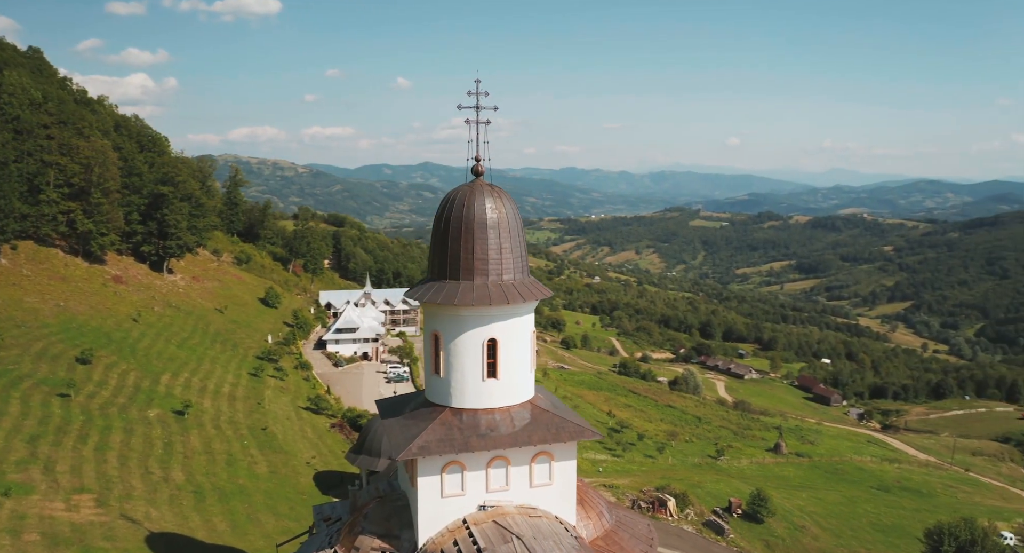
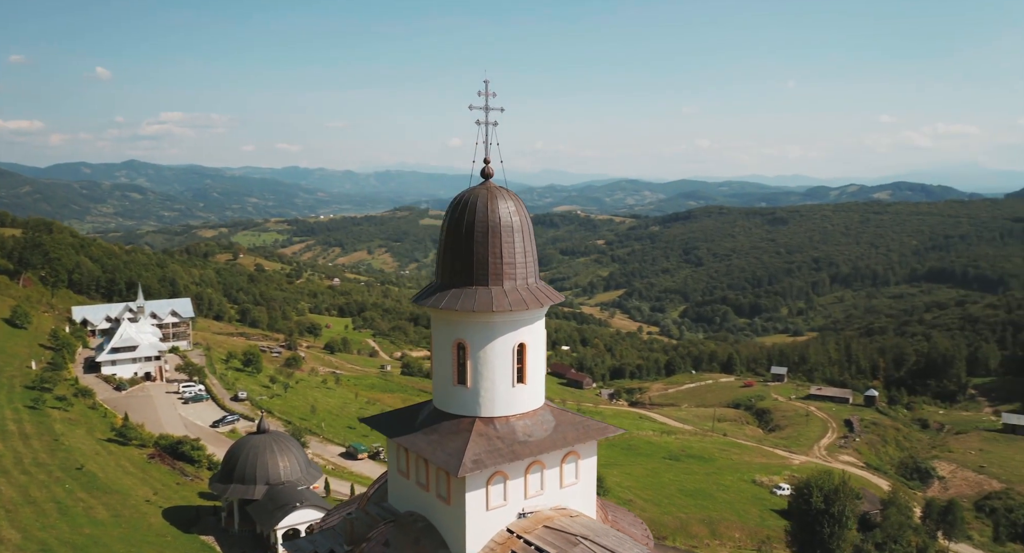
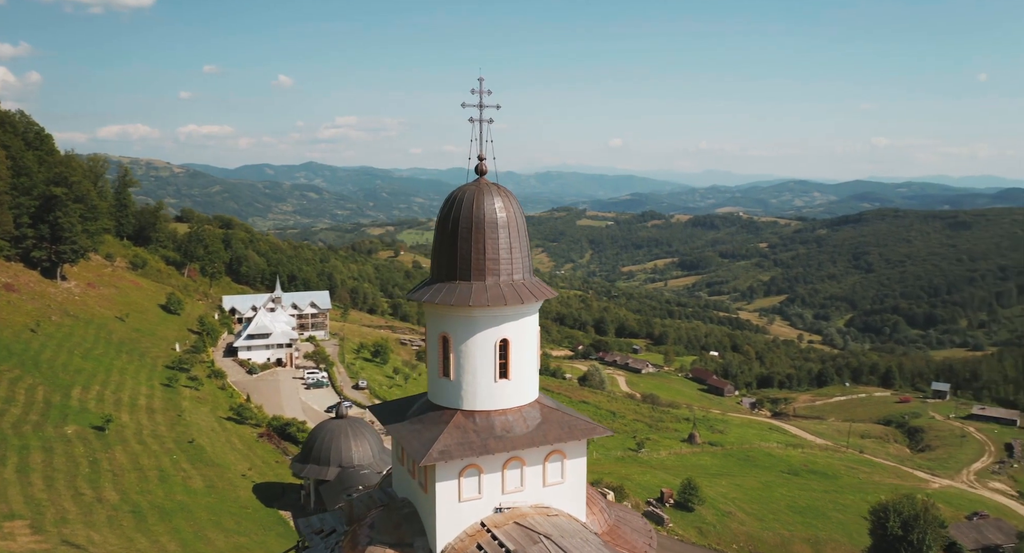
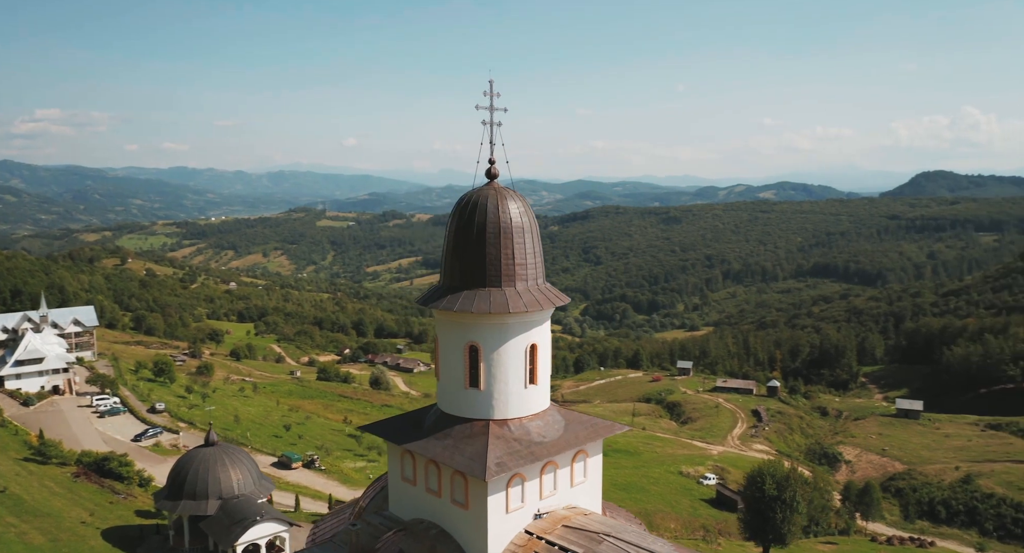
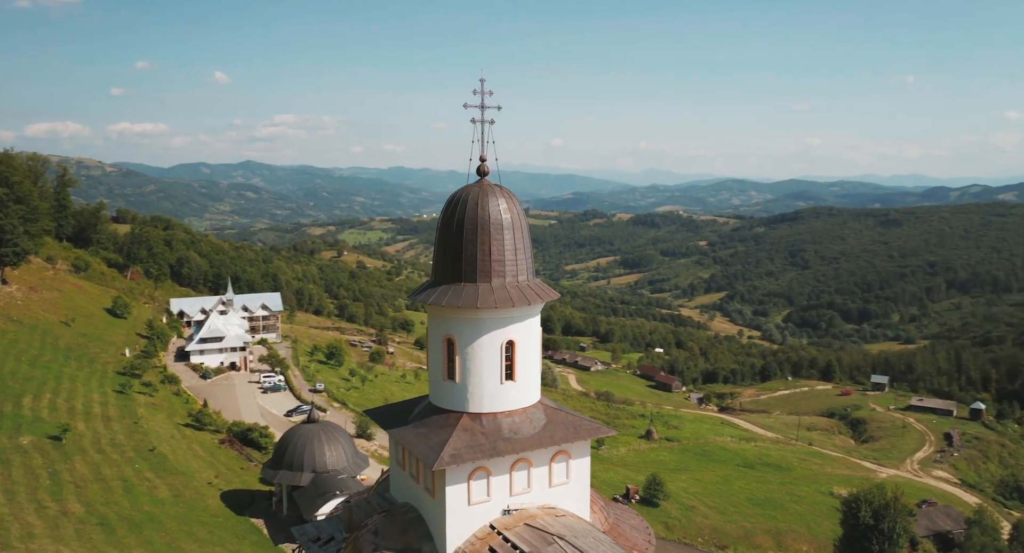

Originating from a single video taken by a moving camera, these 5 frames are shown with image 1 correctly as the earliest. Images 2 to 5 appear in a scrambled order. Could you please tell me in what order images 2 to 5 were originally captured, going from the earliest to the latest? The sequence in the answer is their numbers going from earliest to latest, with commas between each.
3, 5, 2, 4
